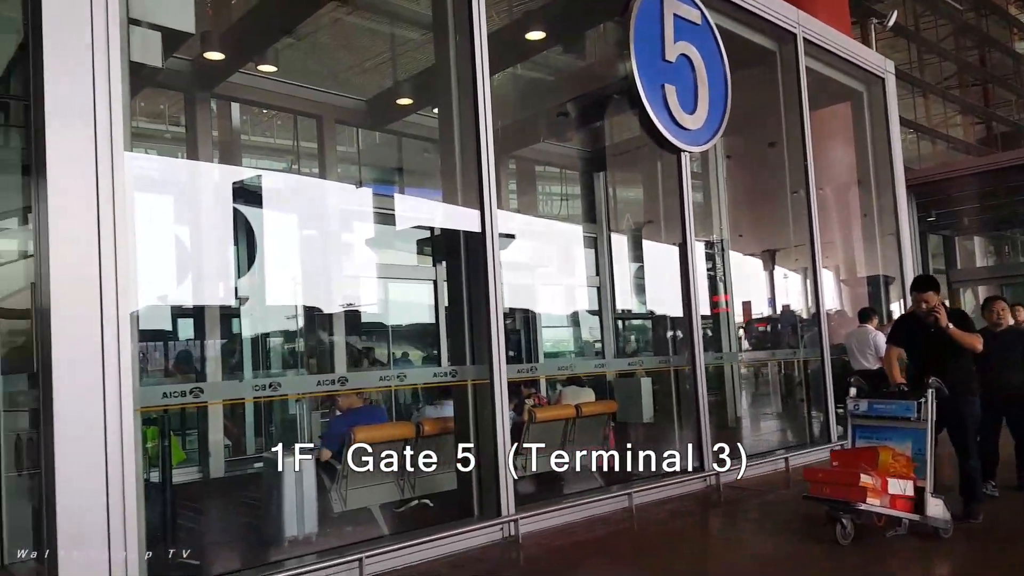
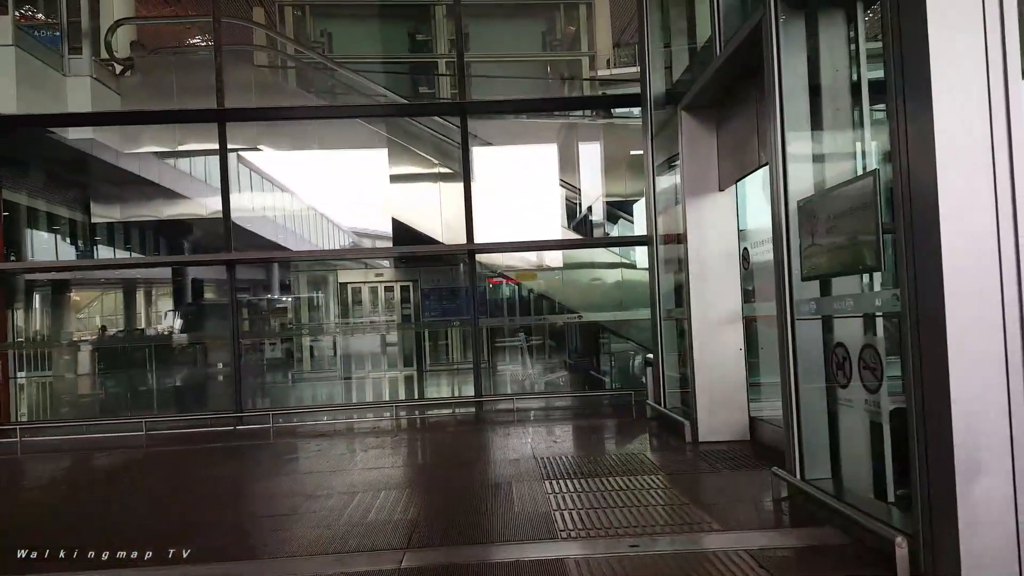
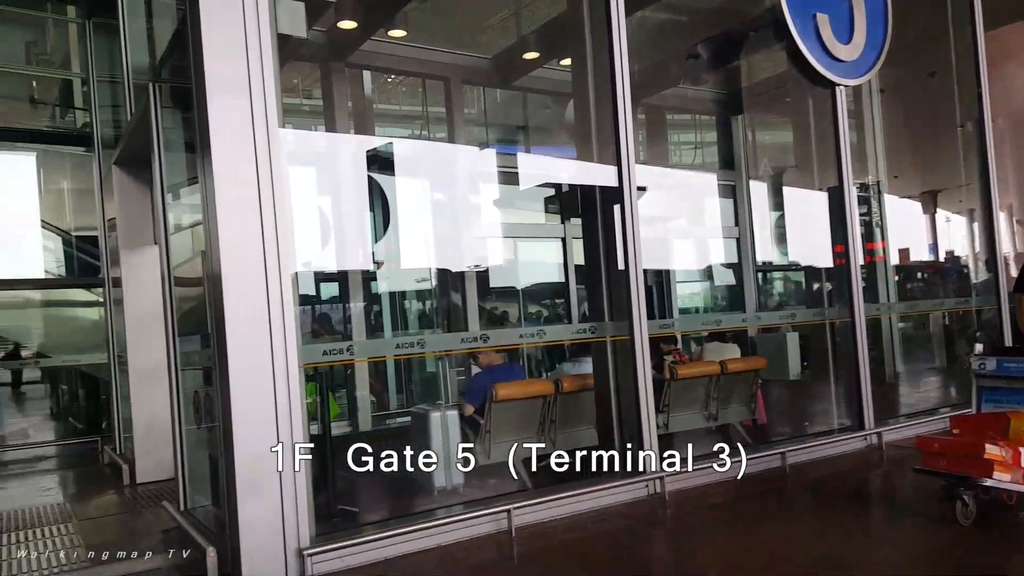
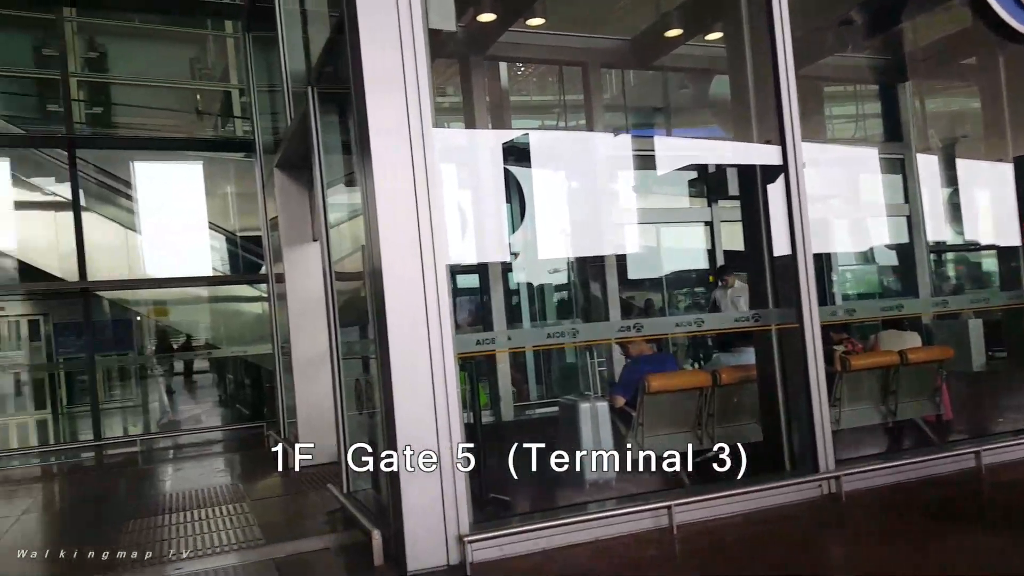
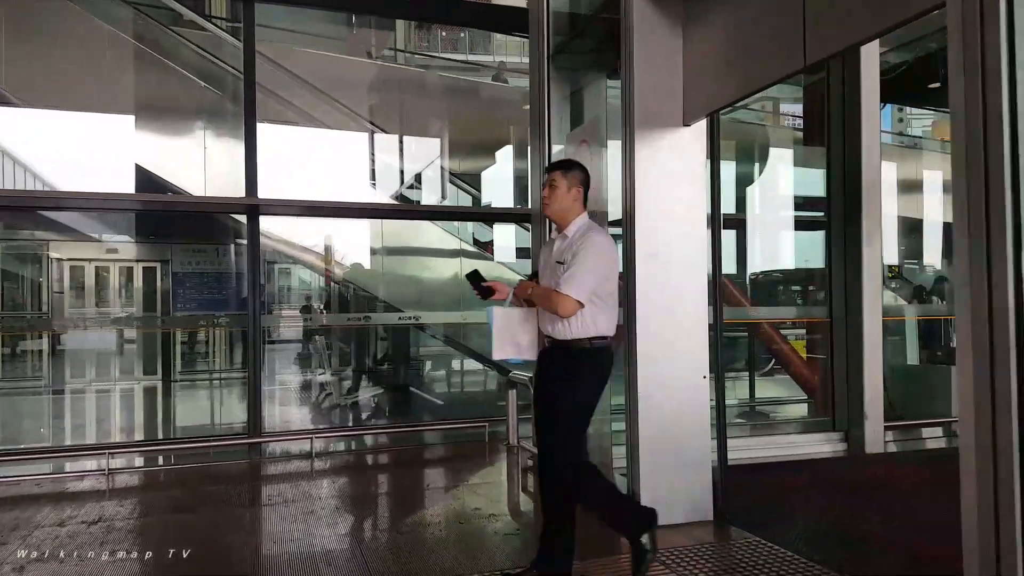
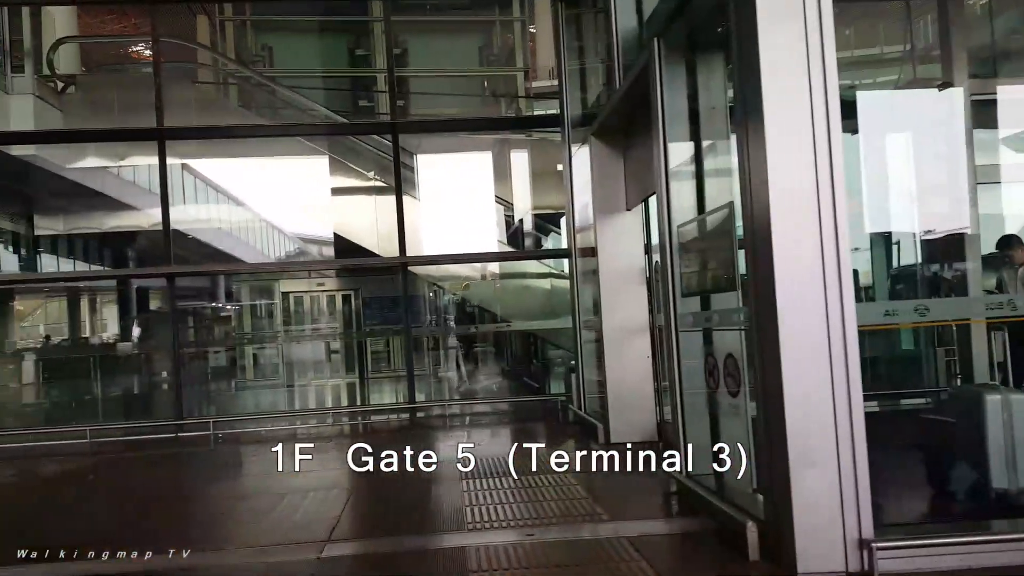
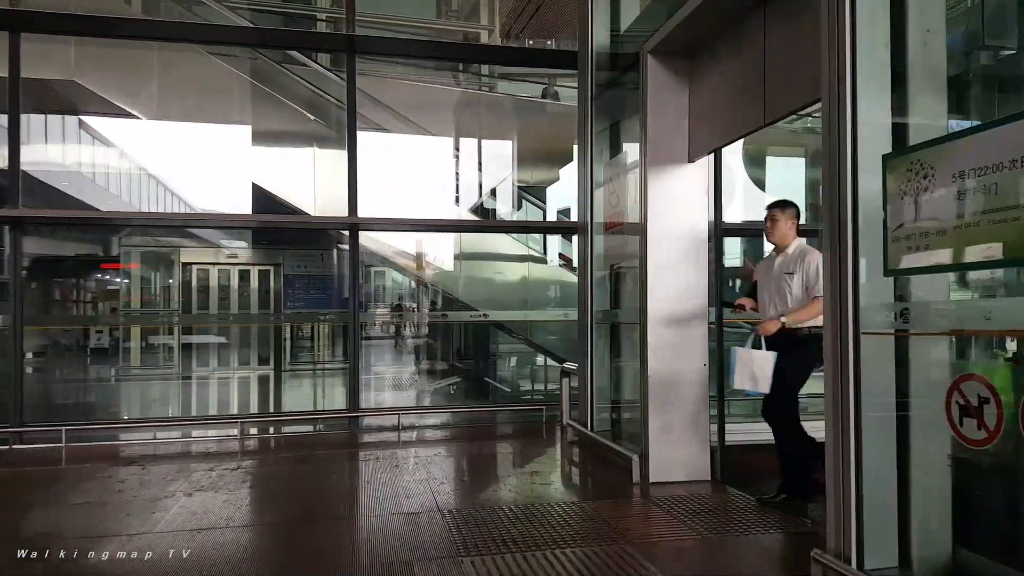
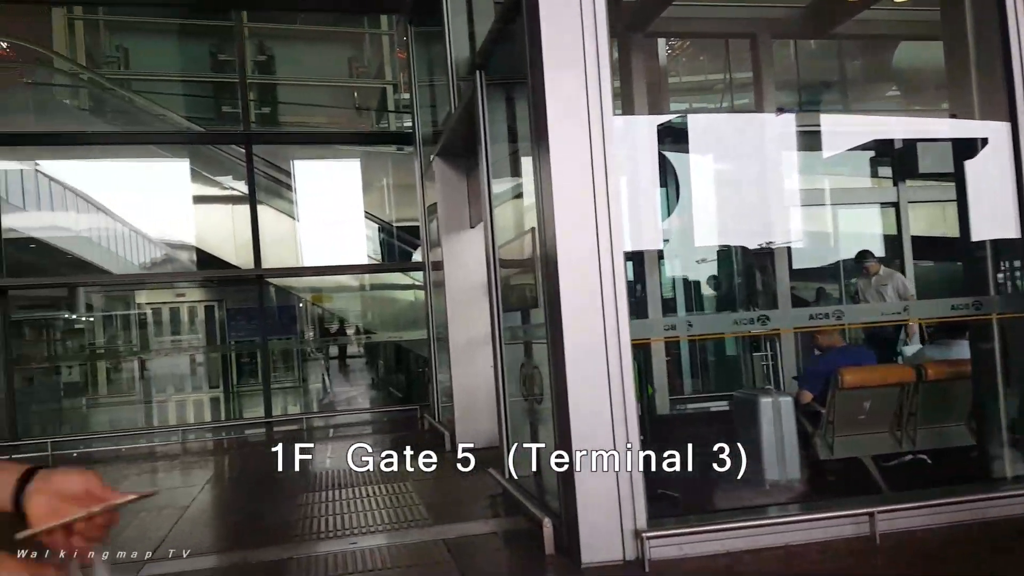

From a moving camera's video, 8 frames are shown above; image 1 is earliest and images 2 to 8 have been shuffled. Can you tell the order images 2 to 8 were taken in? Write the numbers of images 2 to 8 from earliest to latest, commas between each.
3, 4, 8, 6, 2, 7, 5
